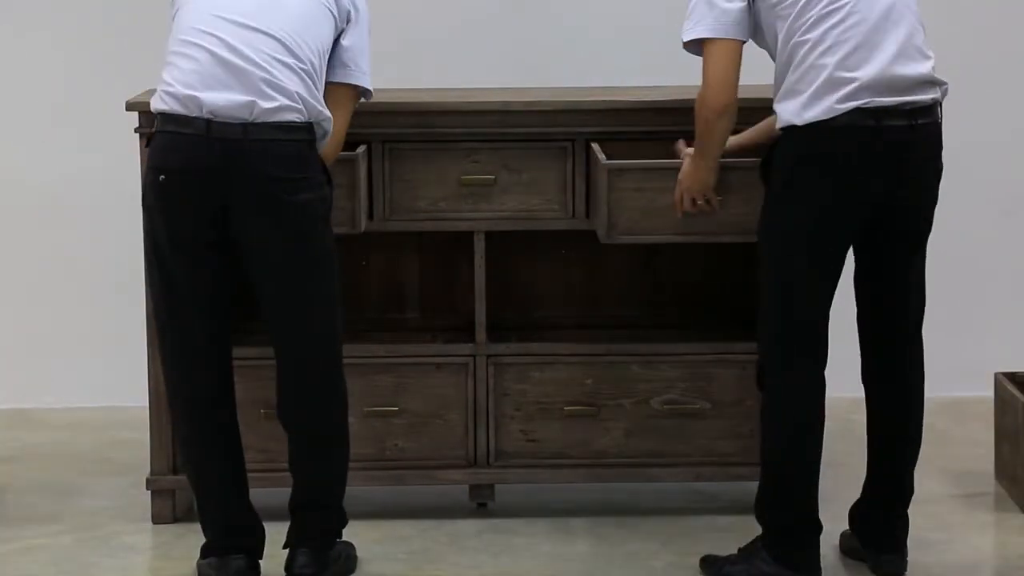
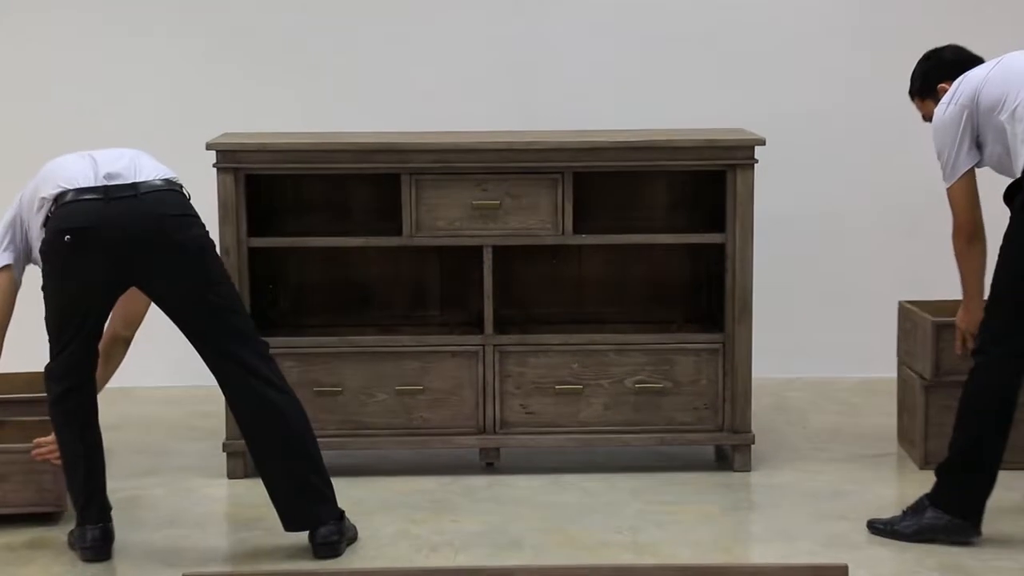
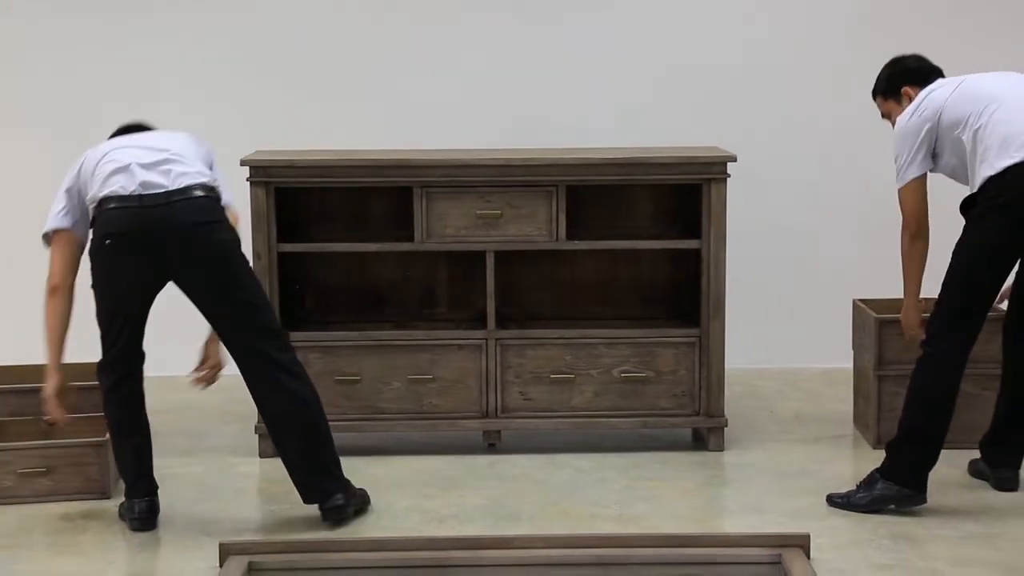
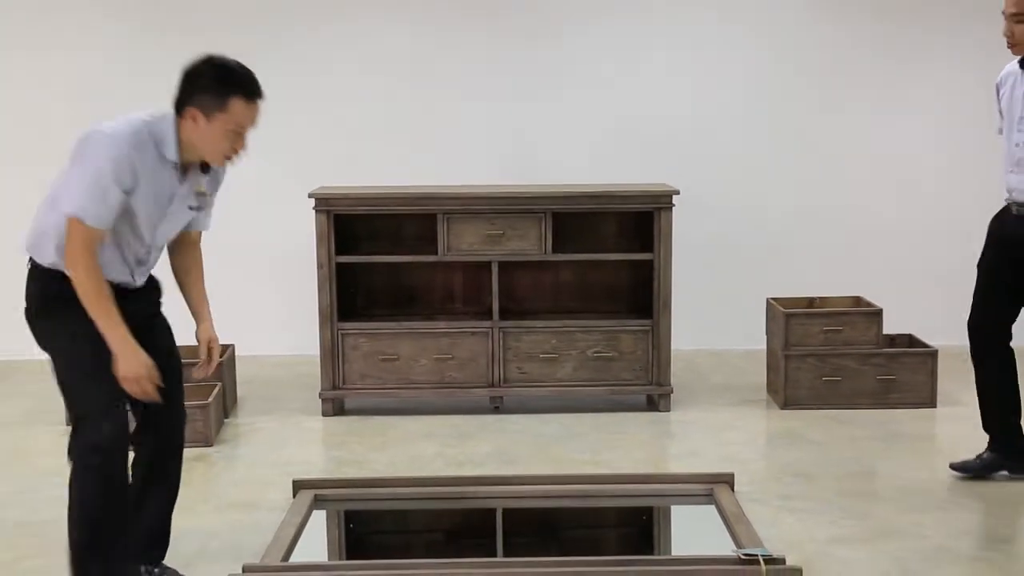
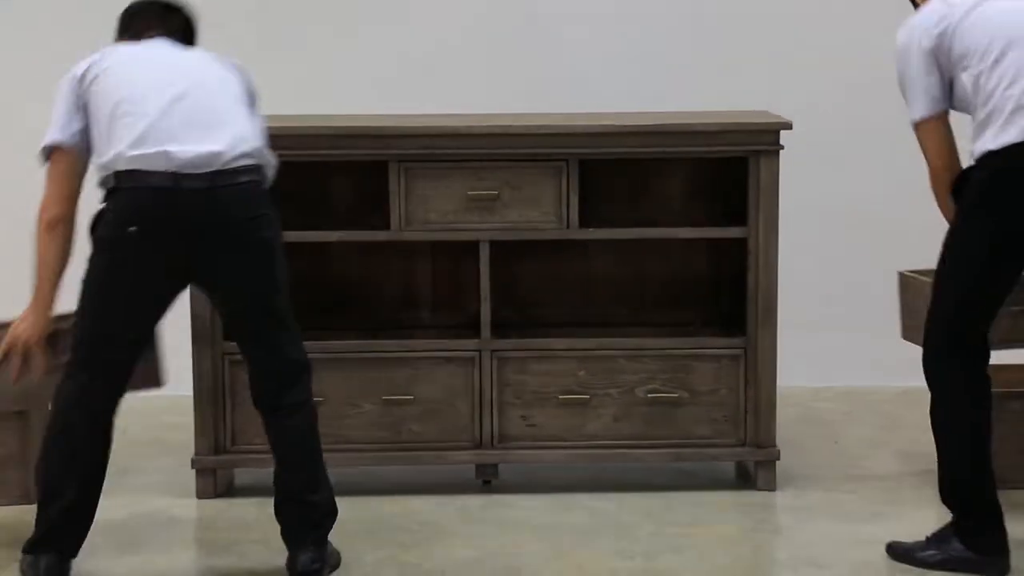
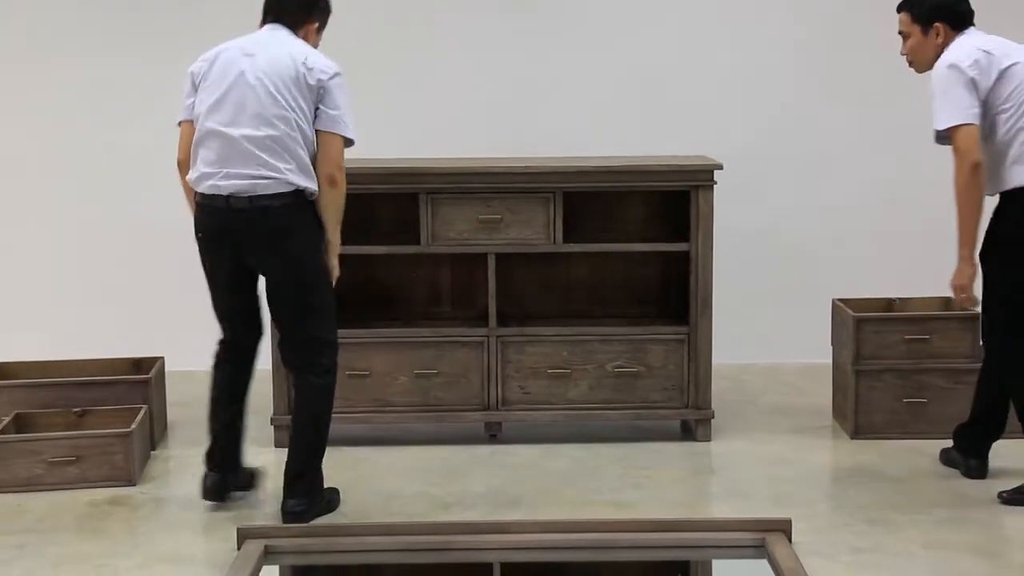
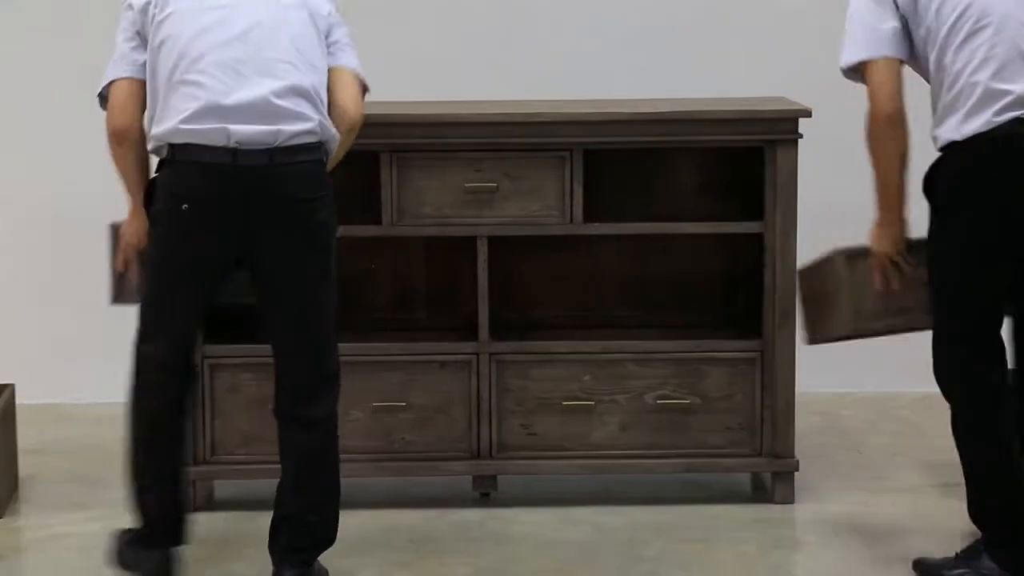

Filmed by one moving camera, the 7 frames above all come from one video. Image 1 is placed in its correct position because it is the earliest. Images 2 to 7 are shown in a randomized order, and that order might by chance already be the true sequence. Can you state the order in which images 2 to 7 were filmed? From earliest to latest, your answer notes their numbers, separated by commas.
7, 5, 2, 3, 6, 4
